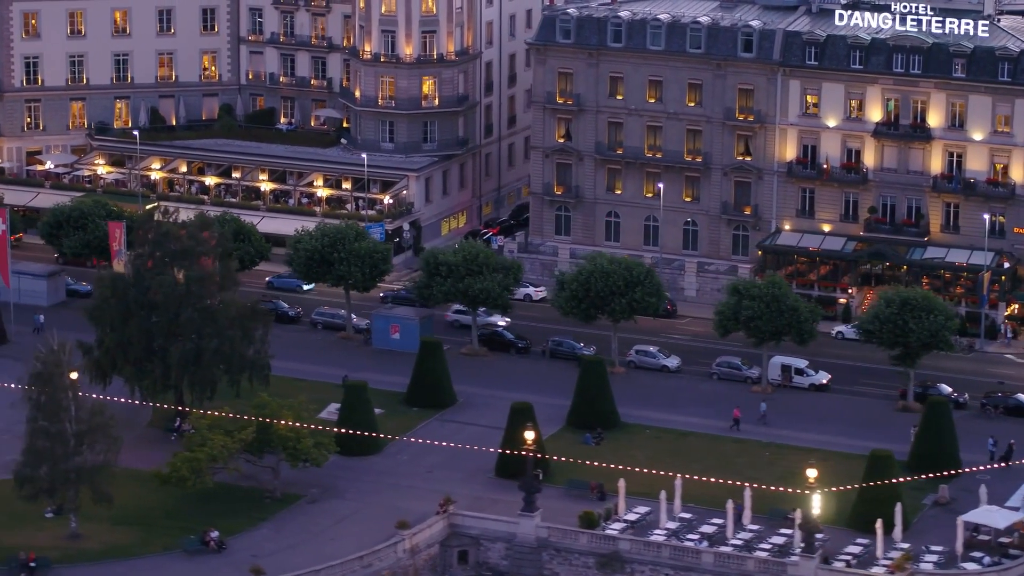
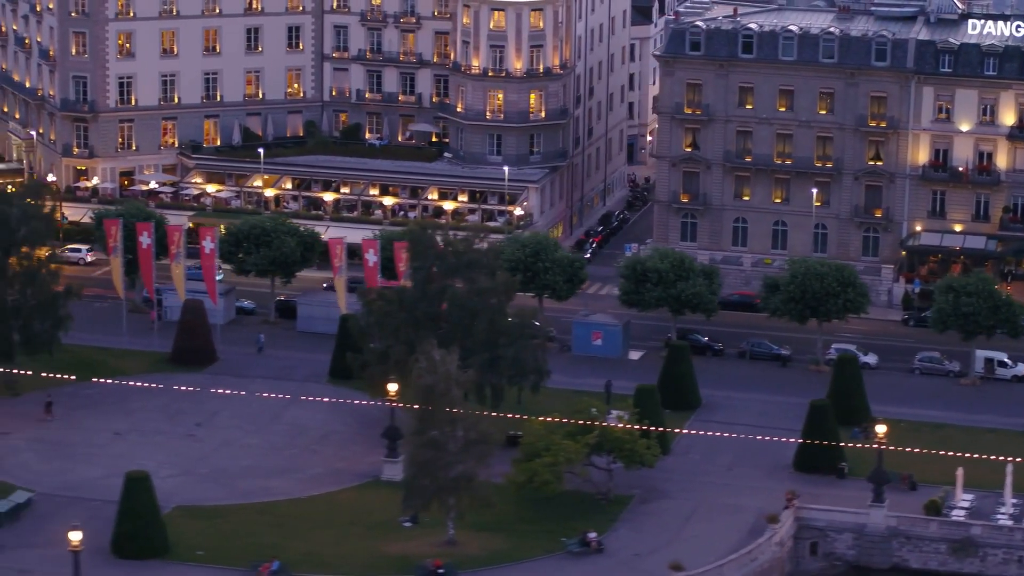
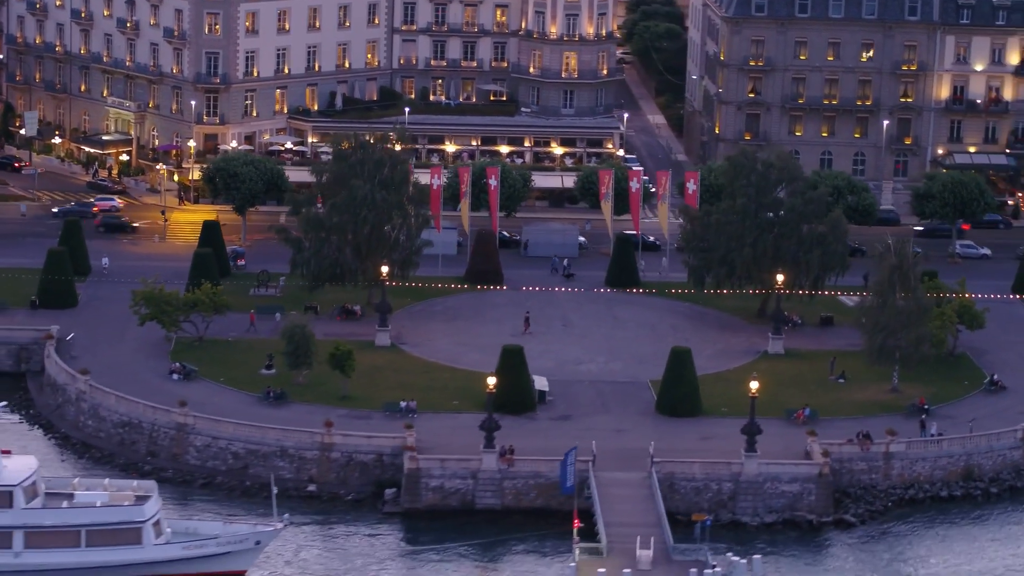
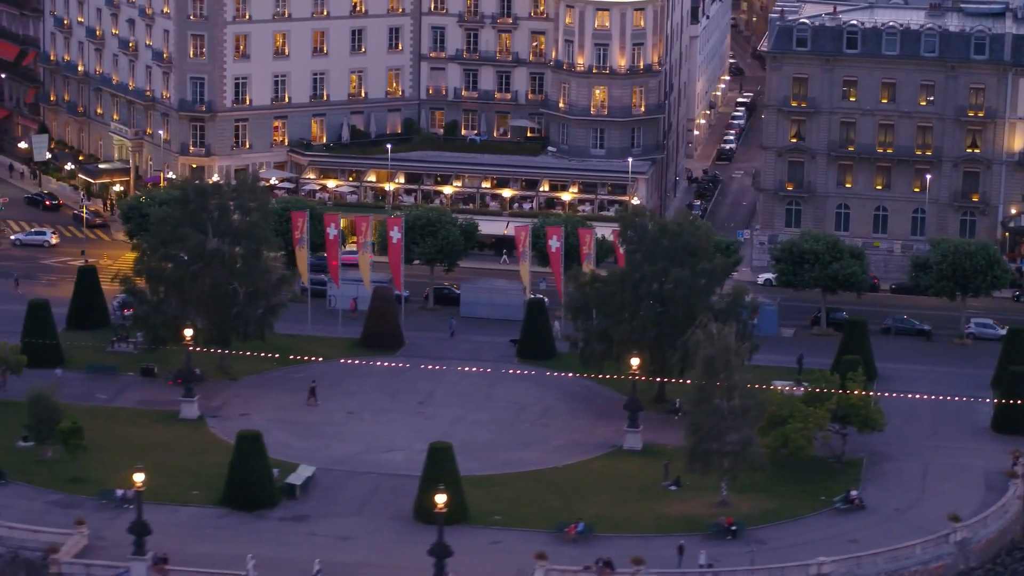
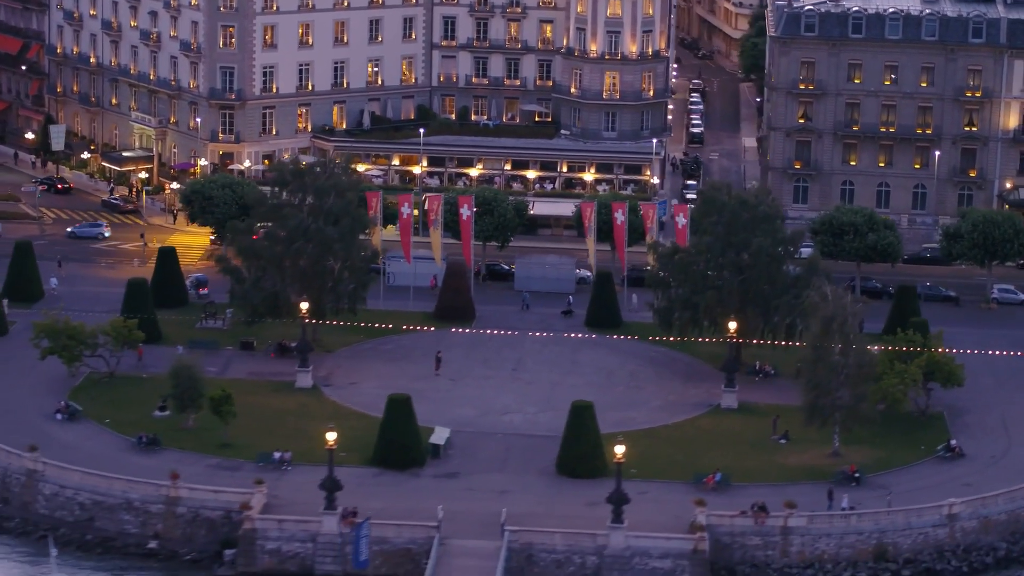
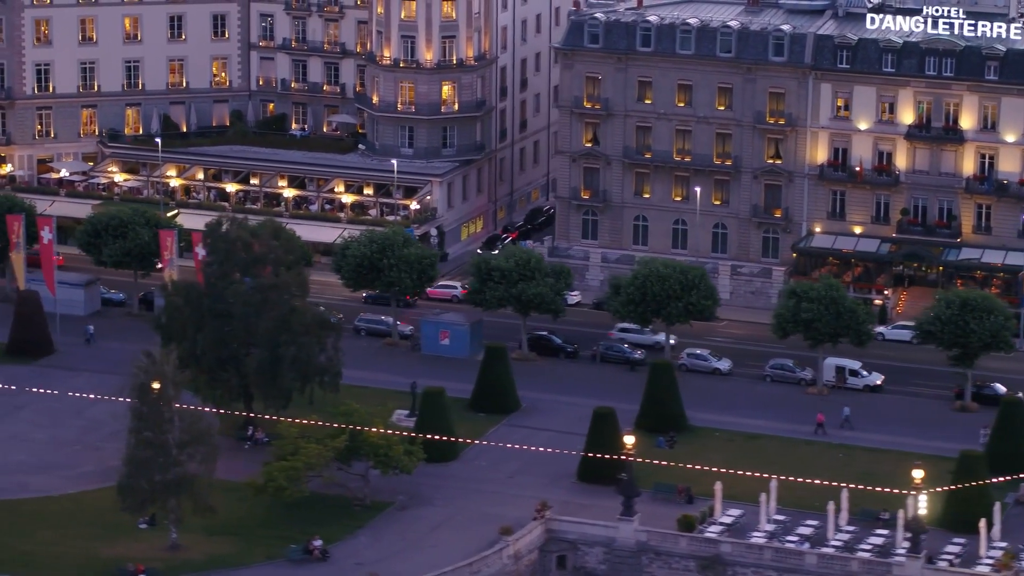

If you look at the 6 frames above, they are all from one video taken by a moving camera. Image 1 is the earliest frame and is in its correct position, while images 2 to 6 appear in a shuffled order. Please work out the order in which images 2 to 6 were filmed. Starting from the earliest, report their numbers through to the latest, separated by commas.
6, 2, 4, 5, 3
